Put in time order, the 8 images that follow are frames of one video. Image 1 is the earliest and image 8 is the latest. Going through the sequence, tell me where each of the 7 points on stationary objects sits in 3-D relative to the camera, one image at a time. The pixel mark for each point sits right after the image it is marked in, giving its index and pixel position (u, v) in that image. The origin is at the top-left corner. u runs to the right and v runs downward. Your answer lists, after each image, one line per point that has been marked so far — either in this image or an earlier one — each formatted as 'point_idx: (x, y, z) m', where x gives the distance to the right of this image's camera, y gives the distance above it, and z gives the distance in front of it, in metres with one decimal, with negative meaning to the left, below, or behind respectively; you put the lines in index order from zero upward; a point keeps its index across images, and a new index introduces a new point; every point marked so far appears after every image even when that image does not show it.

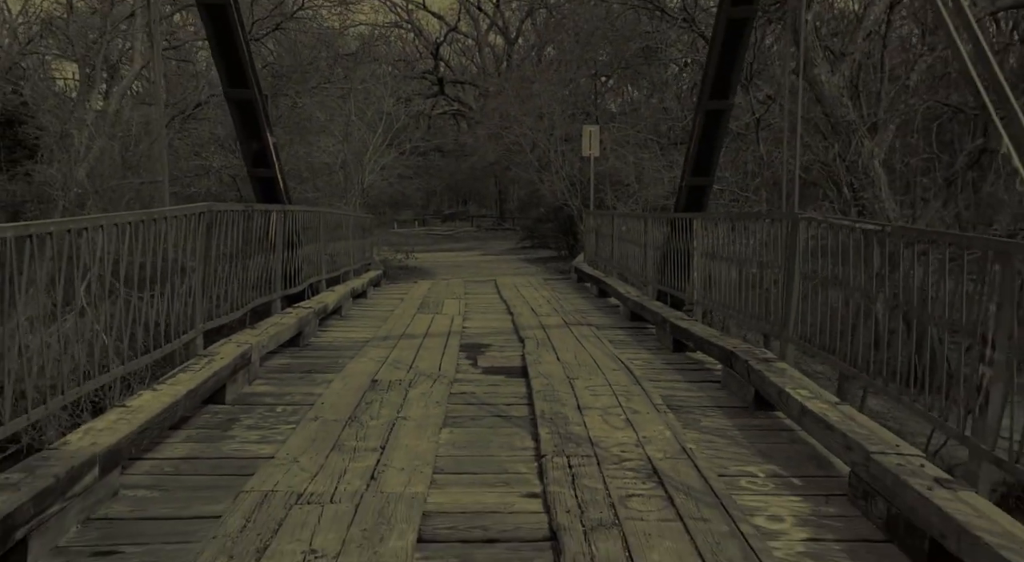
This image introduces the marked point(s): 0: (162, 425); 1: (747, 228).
0: (-1.3, -0.5, +4.1) m
1: (+1.3, +0.3, +5.9) m
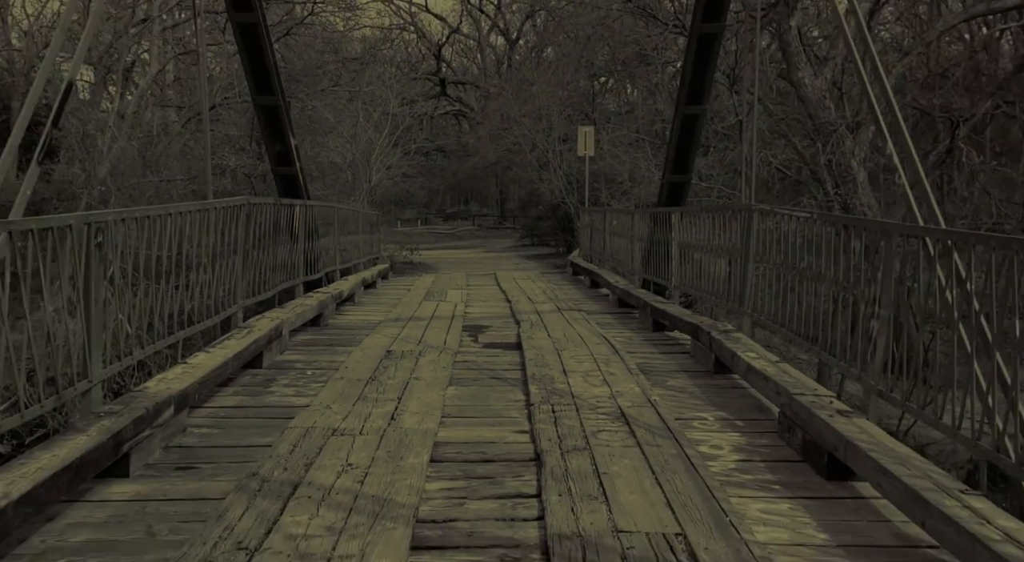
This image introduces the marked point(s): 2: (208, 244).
0: (-1.3, -0.4, +4.9) m
1: (+1.3, +0.4, +6.7) m
2: (-1.5, +0.2, +5.5) m
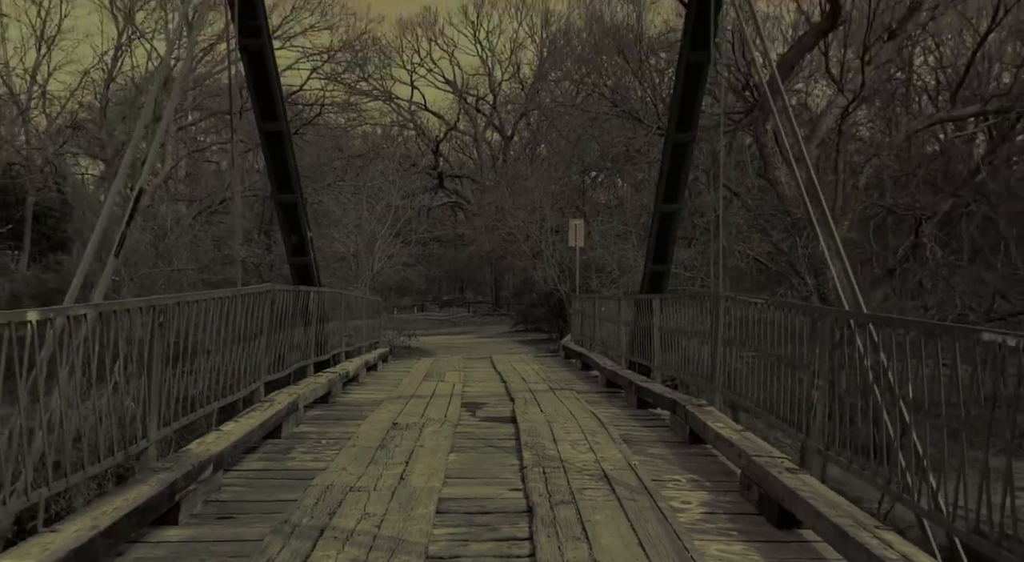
0: (-1.4, -0.8, +5.5) m
1: (+1.3, -0.2, +7.4) m
2: (-1.6, -0.3, +6.1) m
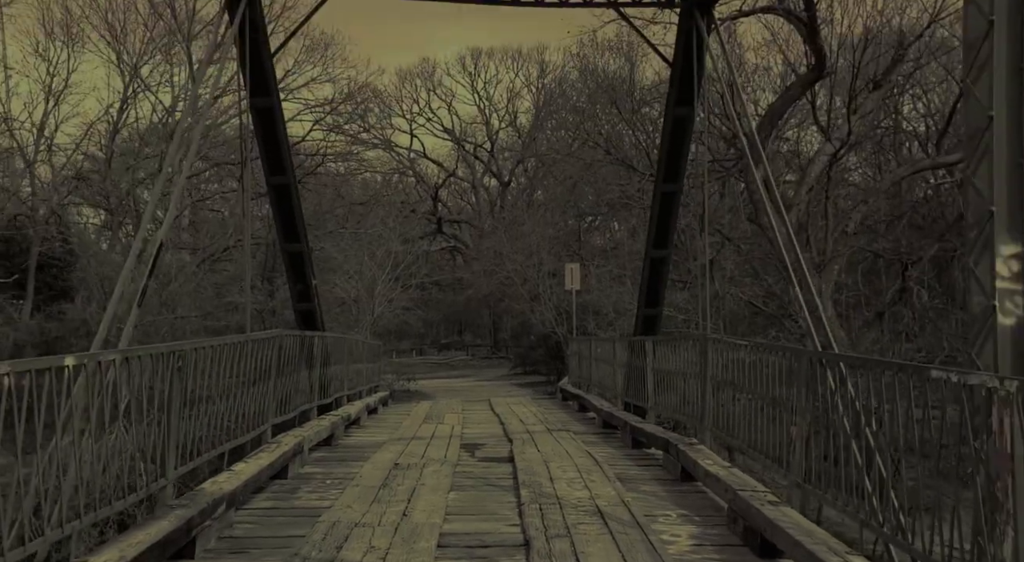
0: (-1.4, -1.1, +5.8) m
1: (+1.2, -0.5, +7.7) m
2: (-1.6, -0.5, +6.4) m
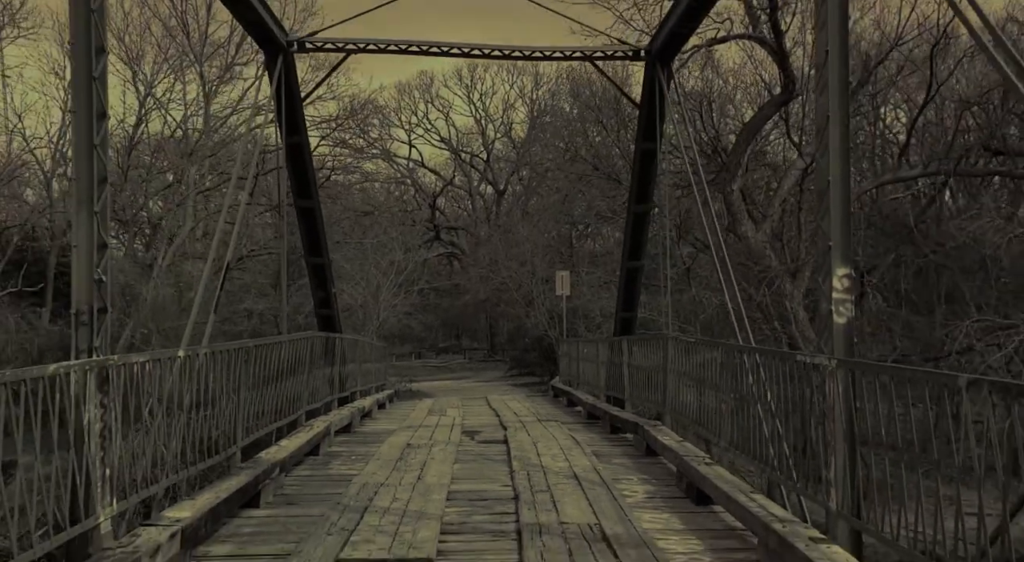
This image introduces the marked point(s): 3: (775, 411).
0: (-1.4, -1.2, +7.1) m
1: (+1.2, -0.5, +9.0) m
2: (-1.6, -0.6, +7.7) m
3: (+1.2, -0.6, +5.1) m
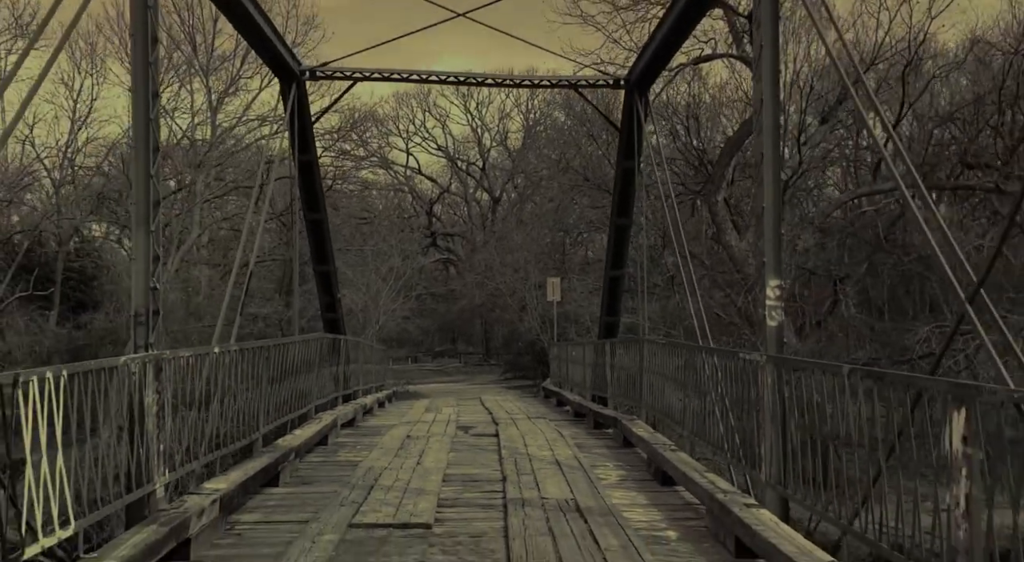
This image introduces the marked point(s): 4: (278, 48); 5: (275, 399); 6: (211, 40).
0: (-1.5, -1.2, +7.9) m
1: (+1.1, -0.6, +9.8) m
2: (-1.7, -0.7, +8.5) m
3: (+1.2, -0.7, +5.9) m
4: (-1.9, +1.9, +8.9) m
5: (-1.7, -0.9, +7.8) m
6: (-5.3, +4.2, +19.0) m
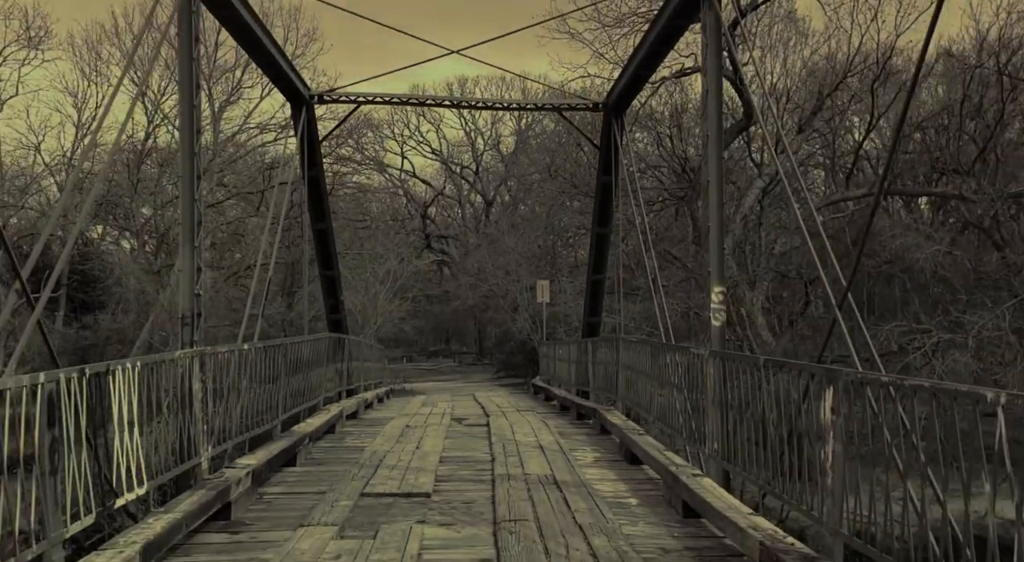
0: (-1.6, -1.2, +8.8) m
1: (+1.0, -0.6, +10.8) m
2: (-1.8, -0.7, +9.5) m
3: (+1.1, -0.7, +6.9) m
4: (-2.0, +1.9, +9.9) m
5: (-1.8, -0.9, +8.7) m
6: (-5.5, +4.2, +19.9) m
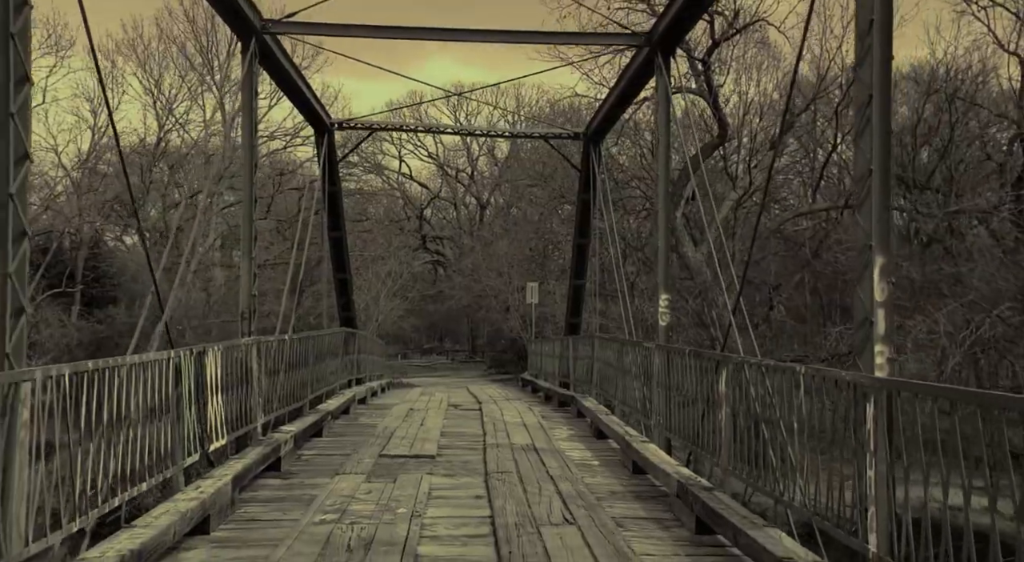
0: (-1.7, -1.3, +10.4) m
1: (+0.9, -0.7, +12.4) m
2: (-1.9, -0.7, +11.1) m
3: (+1.0, -0.8, +8.5) m
4: (-2.1, +1.9, +11.5) m
5: (-1.9, -0.9, +10.3) m
6: (-5.6, +4.2, +21.4) m
